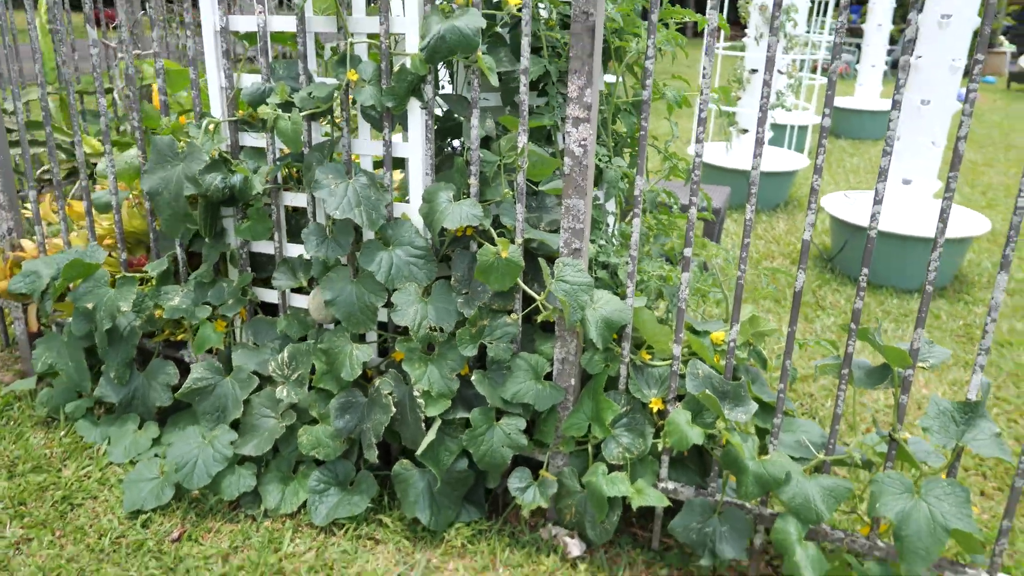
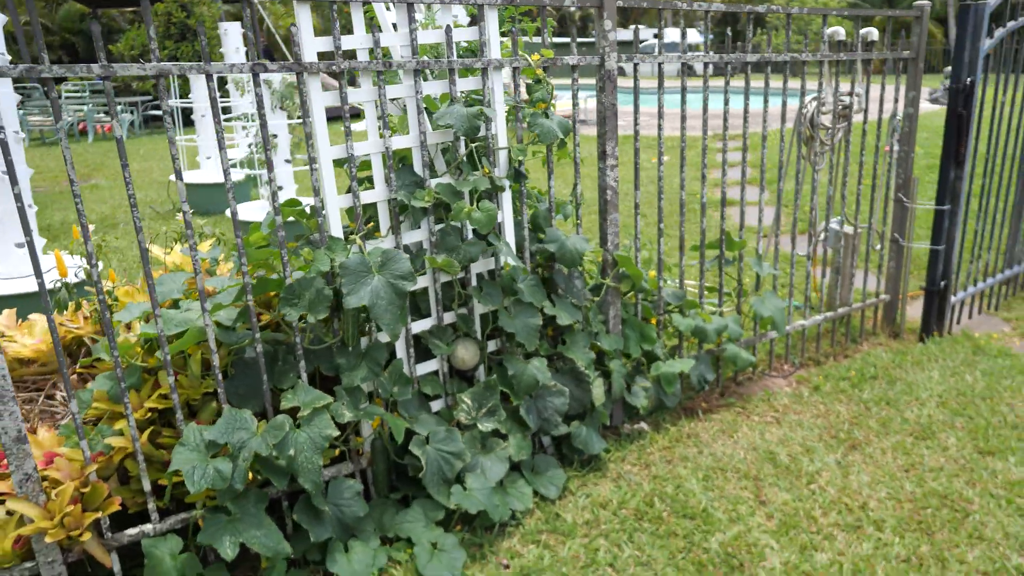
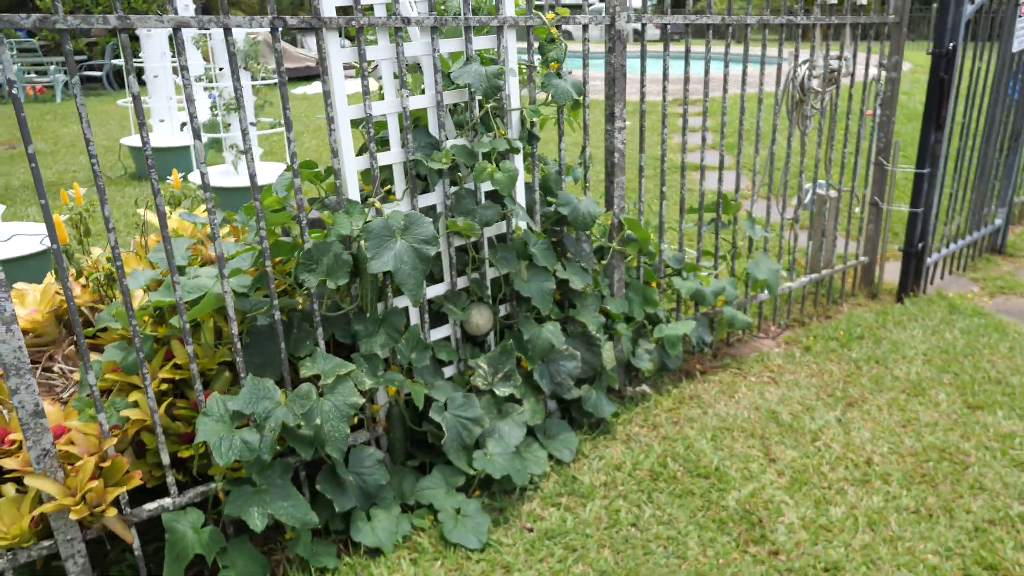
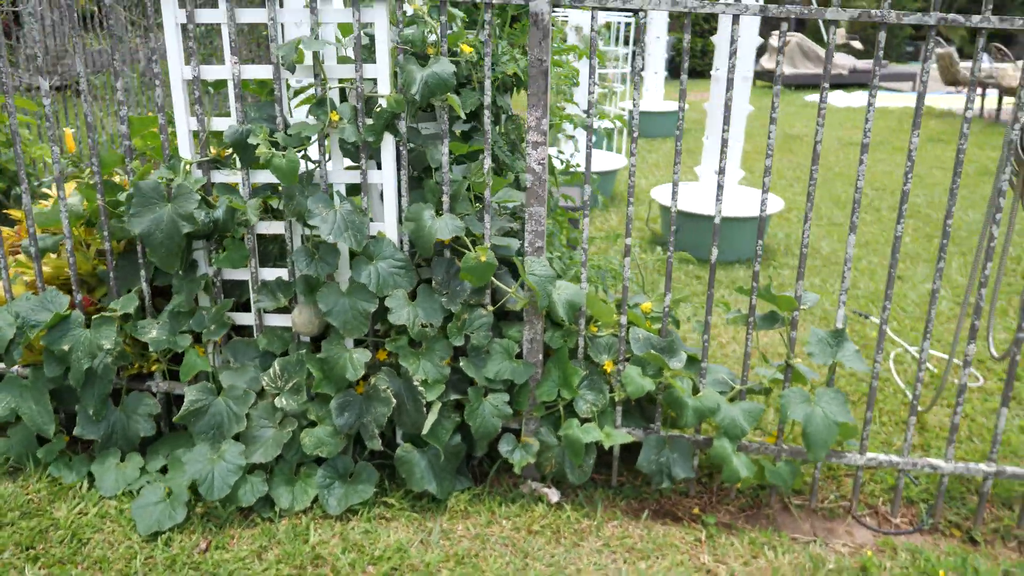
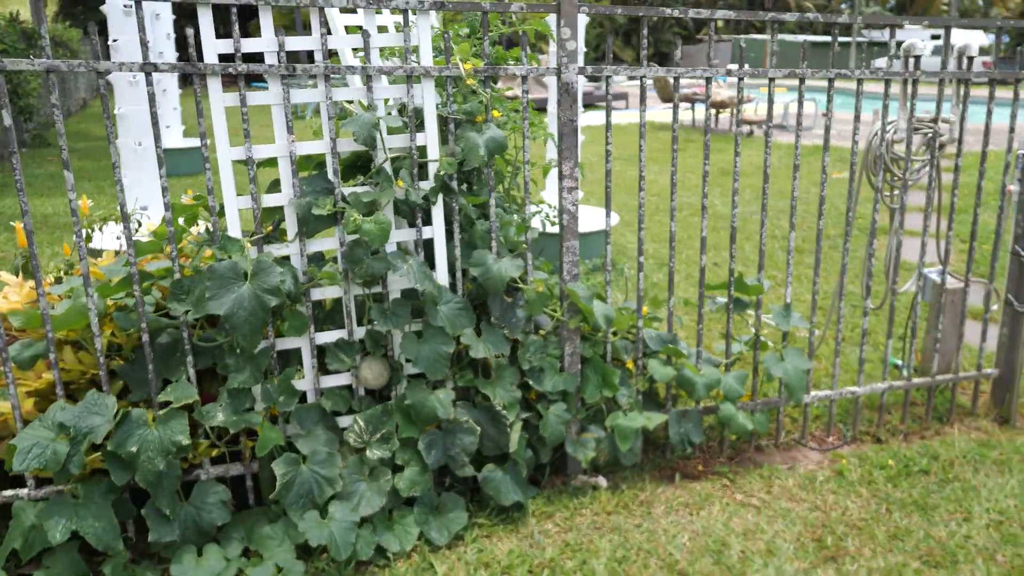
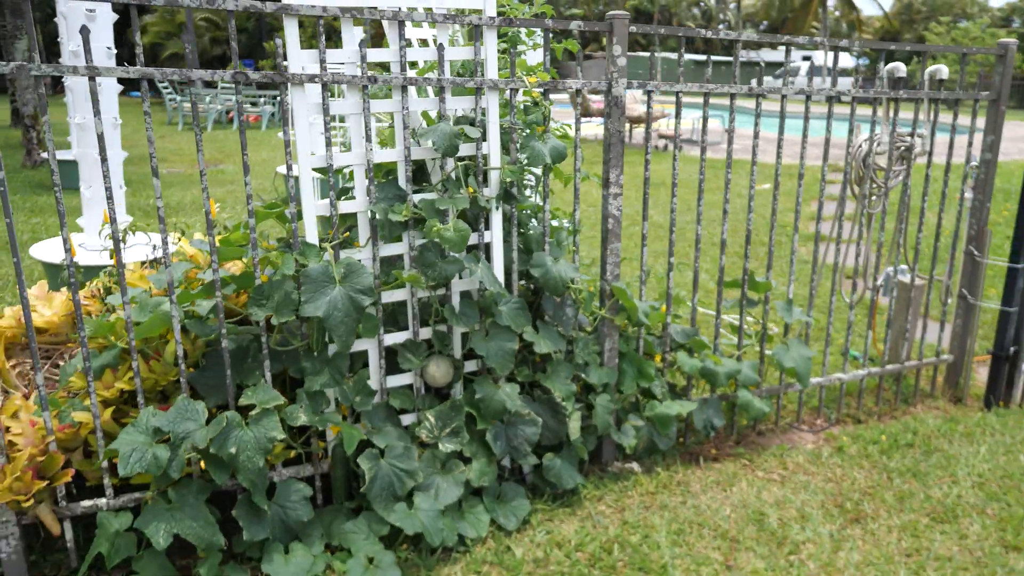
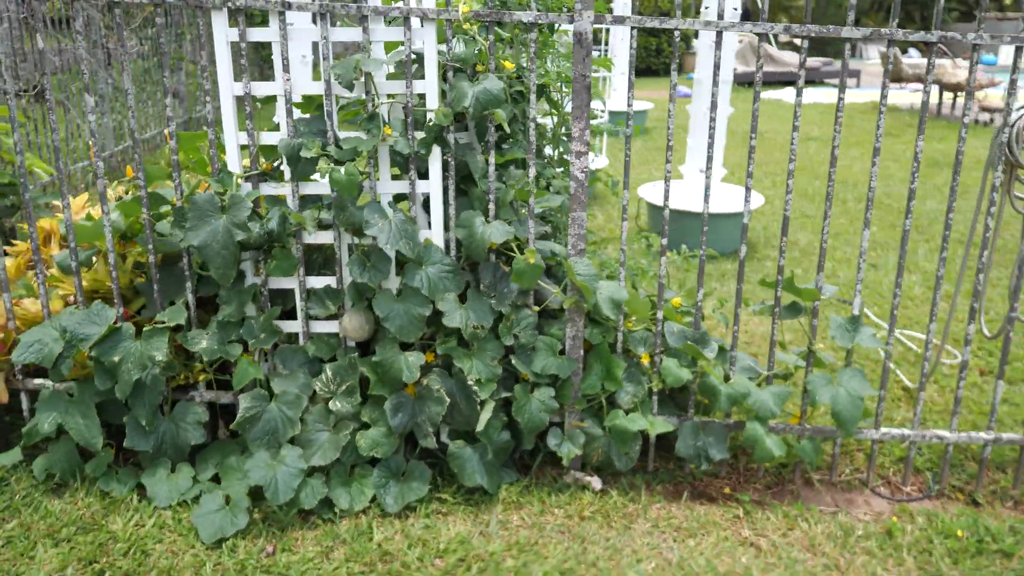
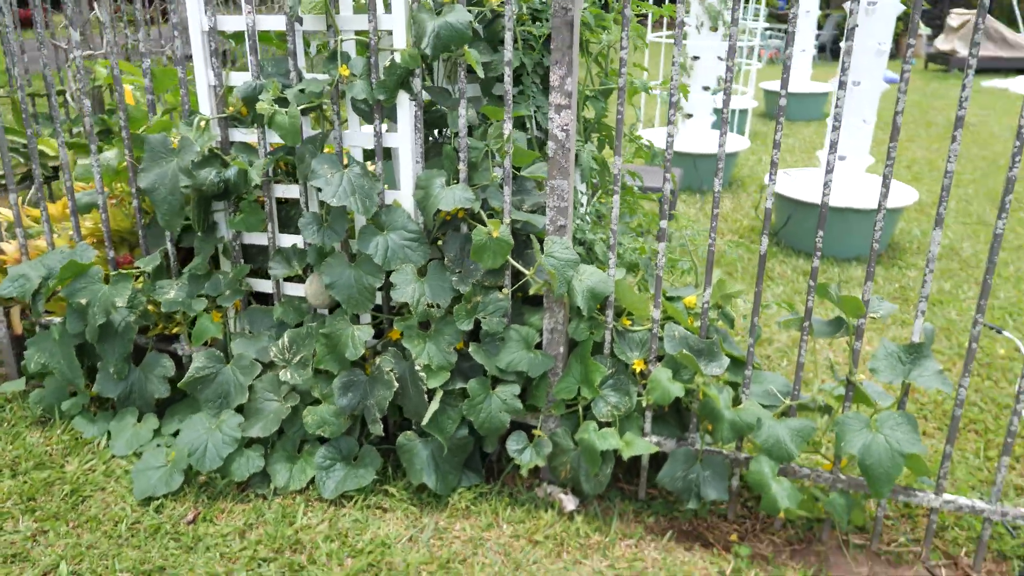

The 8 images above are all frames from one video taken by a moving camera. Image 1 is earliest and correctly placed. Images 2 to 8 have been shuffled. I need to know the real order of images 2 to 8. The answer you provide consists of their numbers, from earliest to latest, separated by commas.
8, 4, 7, 5, 6, 2, 3
